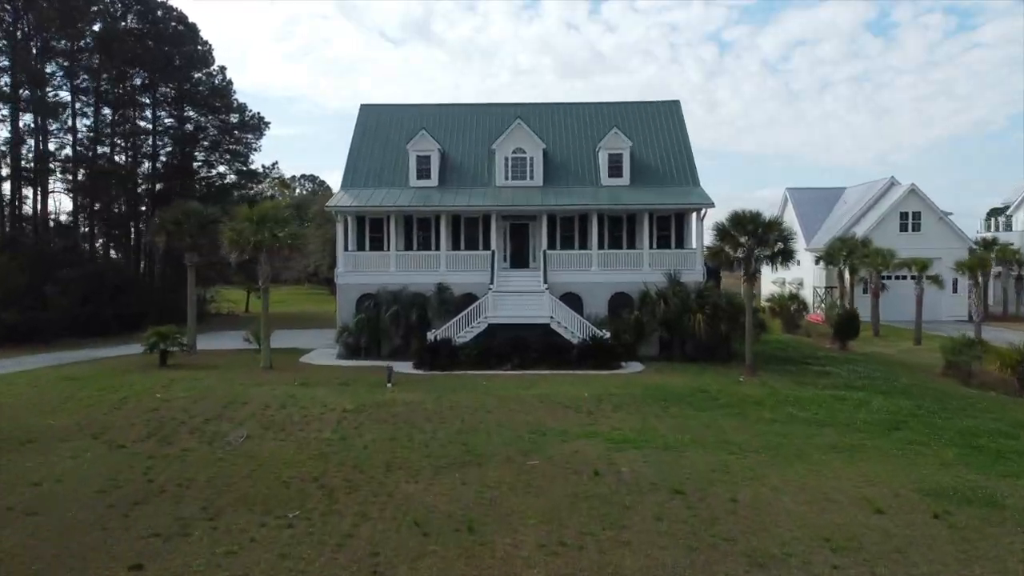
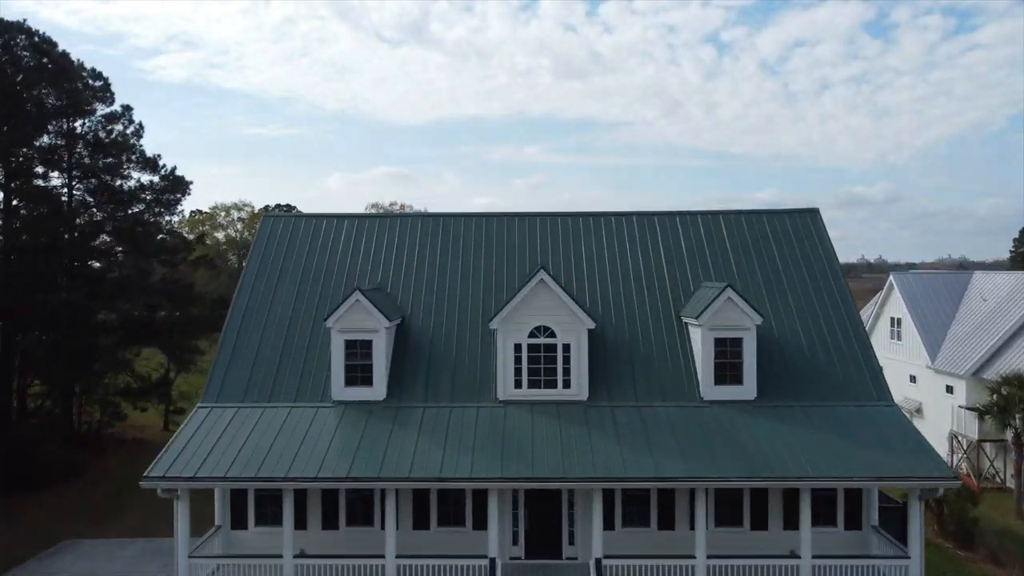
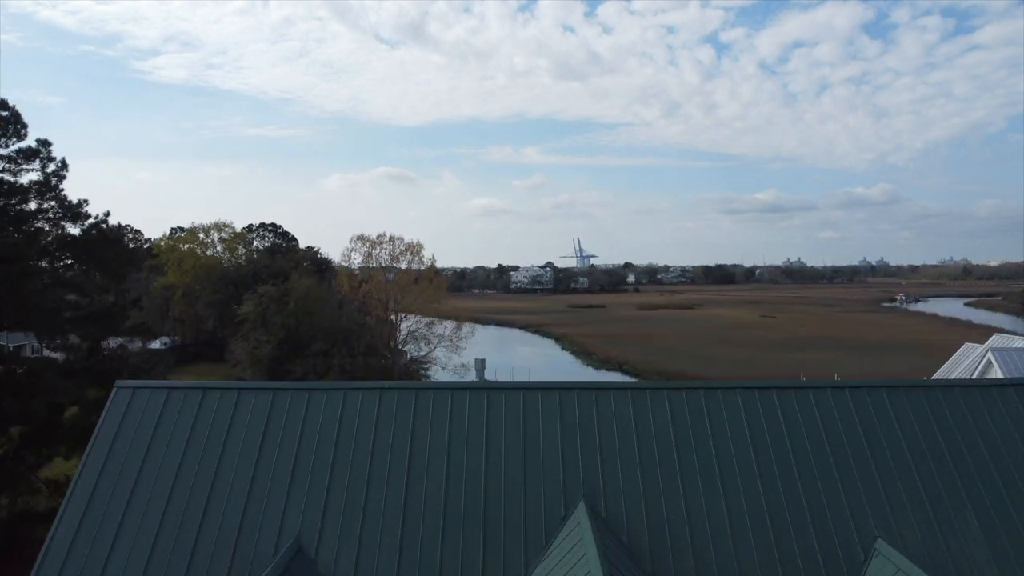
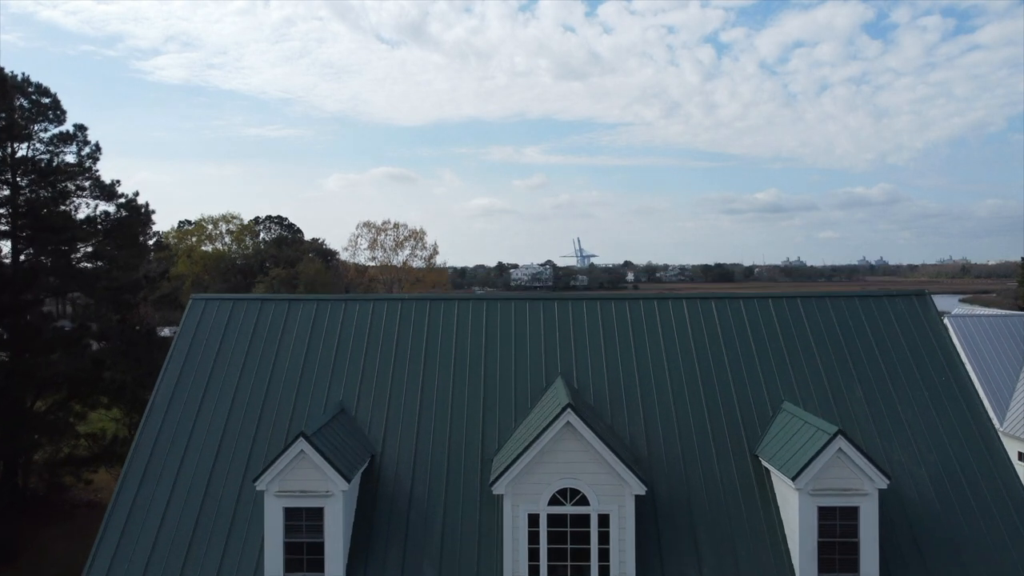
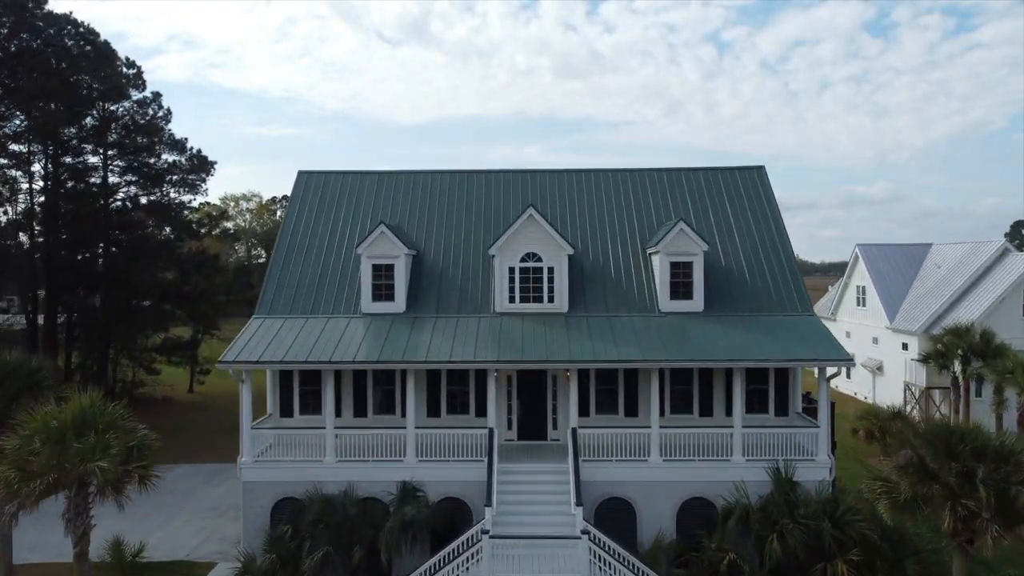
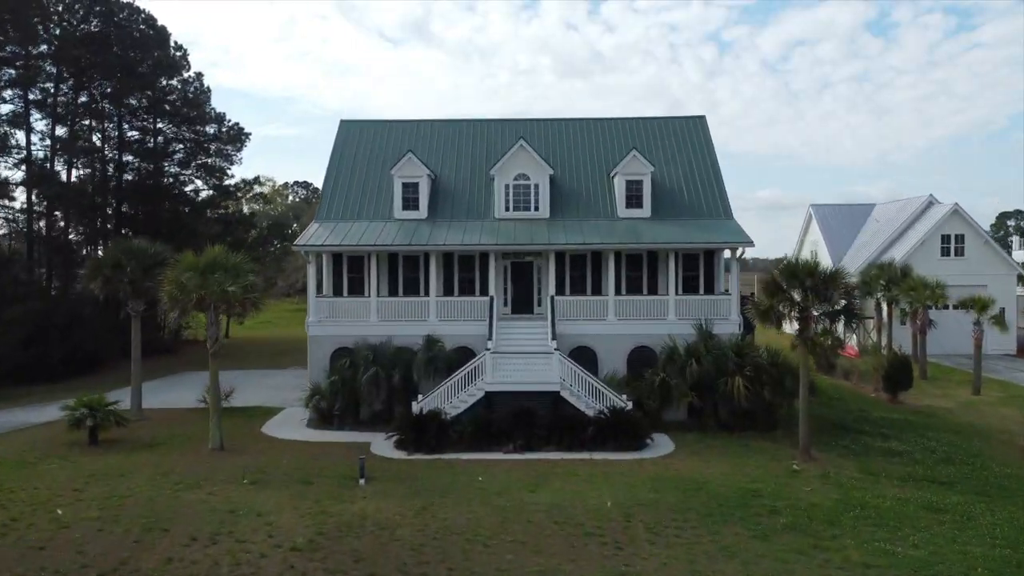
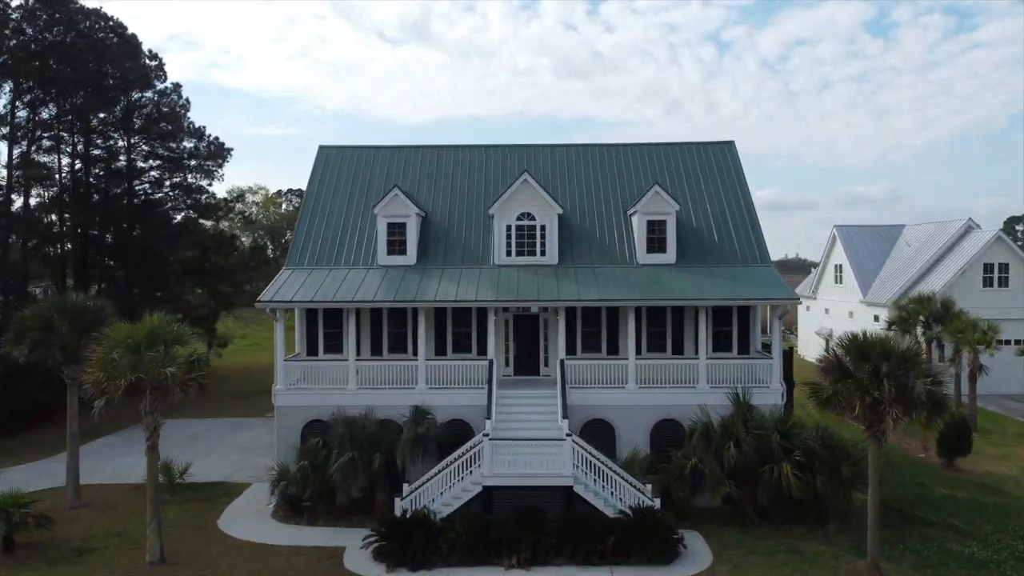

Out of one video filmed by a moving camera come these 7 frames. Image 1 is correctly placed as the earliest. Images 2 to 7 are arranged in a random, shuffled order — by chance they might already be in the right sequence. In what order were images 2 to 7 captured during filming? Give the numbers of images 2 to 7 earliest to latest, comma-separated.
6, 7, 5, 2, 4, 3
